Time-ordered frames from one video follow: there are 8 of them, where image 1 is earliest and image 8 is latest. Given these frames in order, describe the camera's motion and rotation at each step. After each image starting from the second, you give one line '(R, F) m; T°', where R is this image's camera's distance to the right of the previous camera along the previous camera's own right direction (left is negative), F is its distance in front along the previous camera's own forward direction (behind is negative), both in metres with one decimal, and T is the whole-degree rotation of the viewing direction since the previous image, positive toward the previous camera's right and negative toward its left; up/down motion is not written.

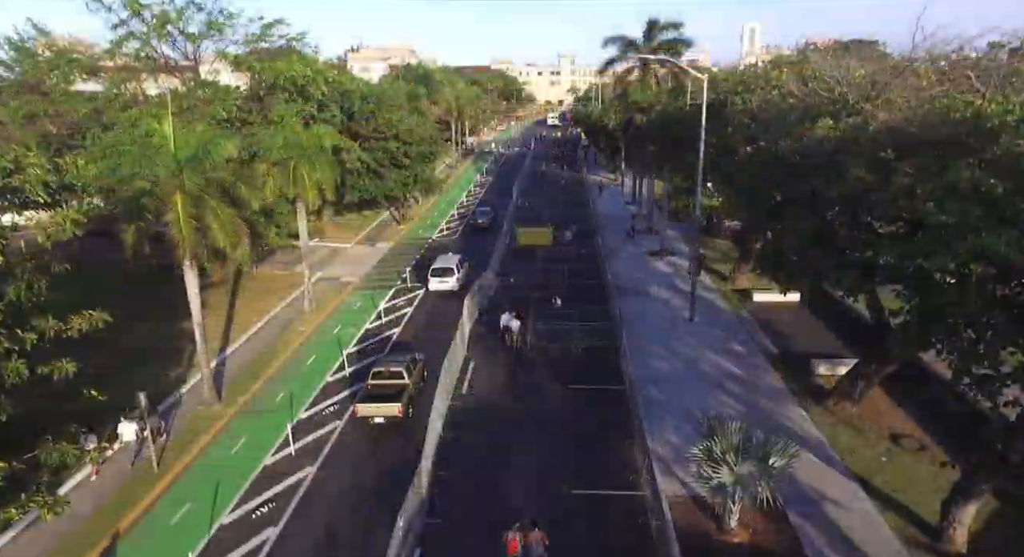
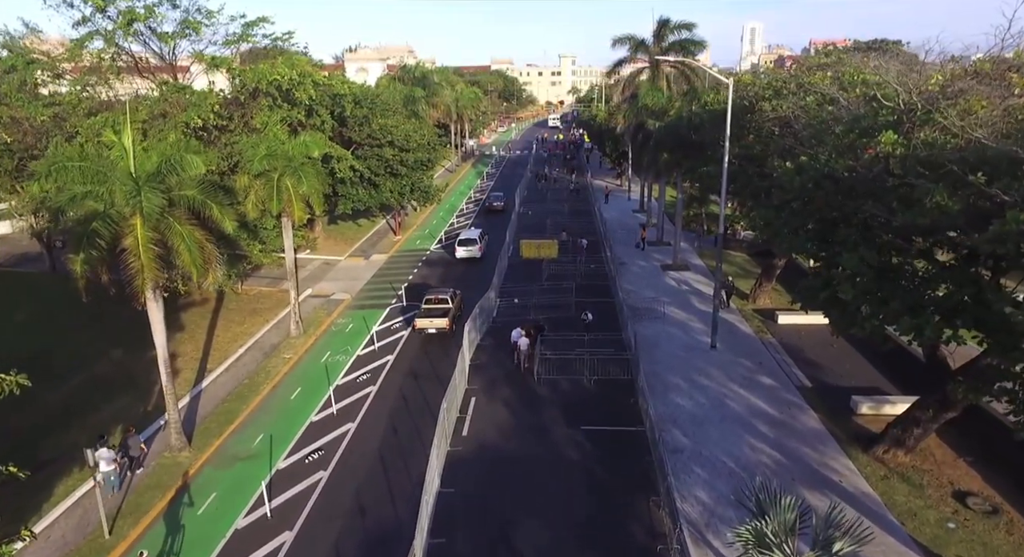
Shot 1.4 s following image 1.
(-0.2, +2.2) m; 0°
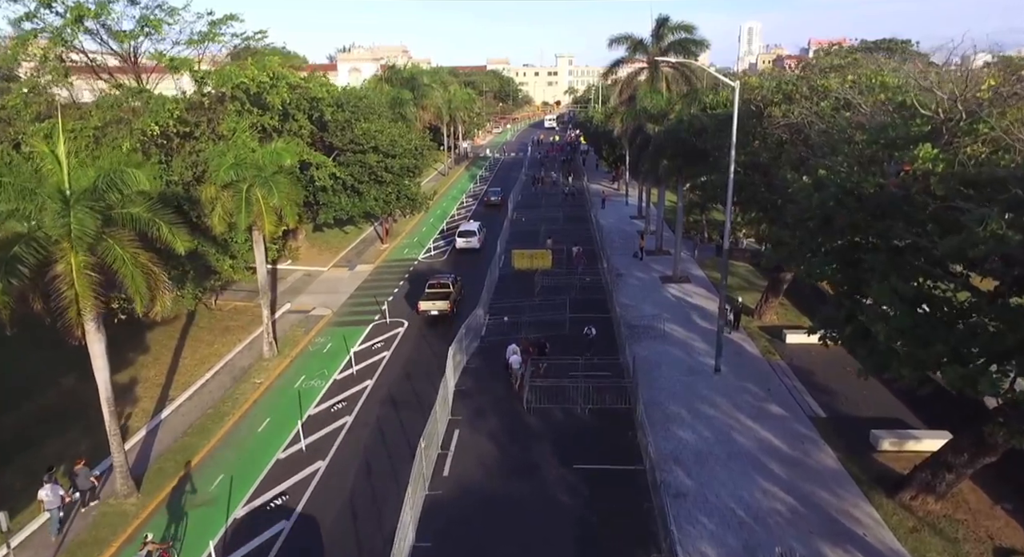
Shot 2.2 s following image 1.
(+0.3, +1.7) m; 0°
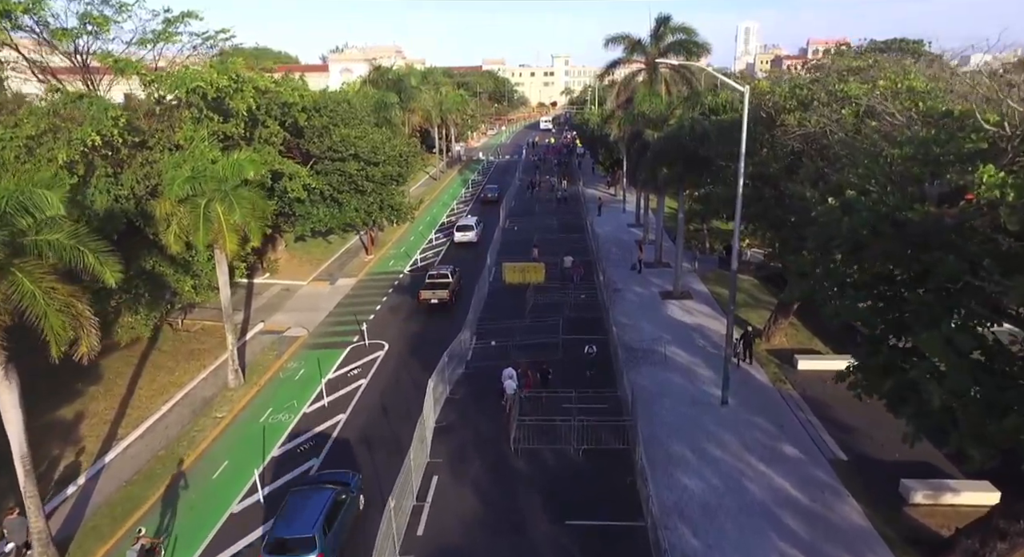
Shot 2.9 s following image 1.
(+0.3, +2.0) m; 0°
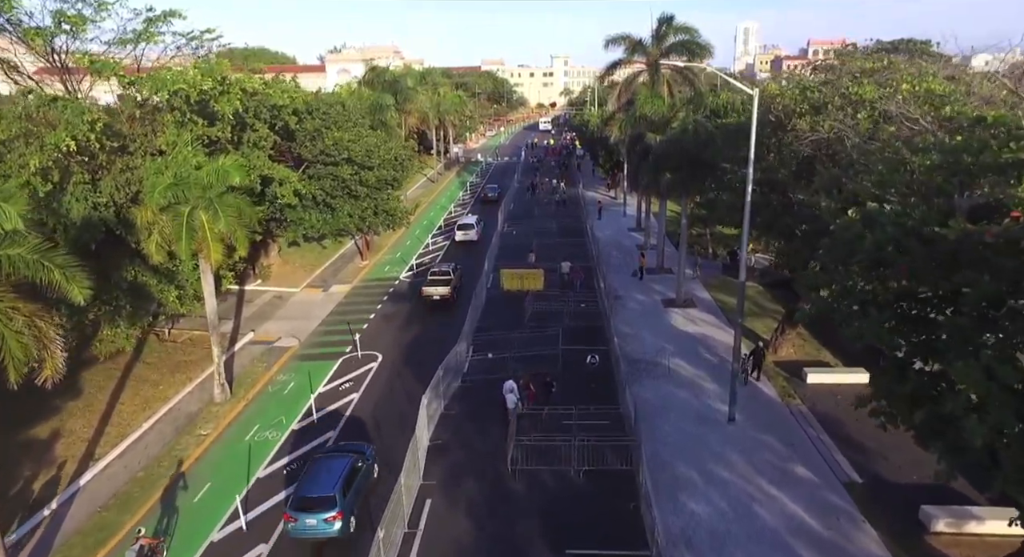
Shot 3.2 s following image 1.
(0.0, +0.9) m; 0°
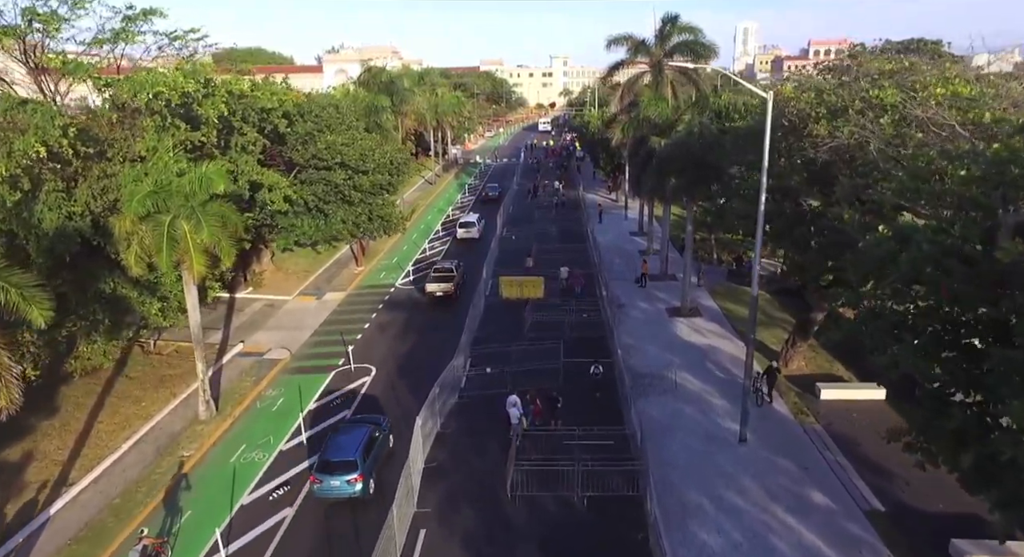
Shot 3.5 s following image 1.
(0.0, +1.0) m; 0°
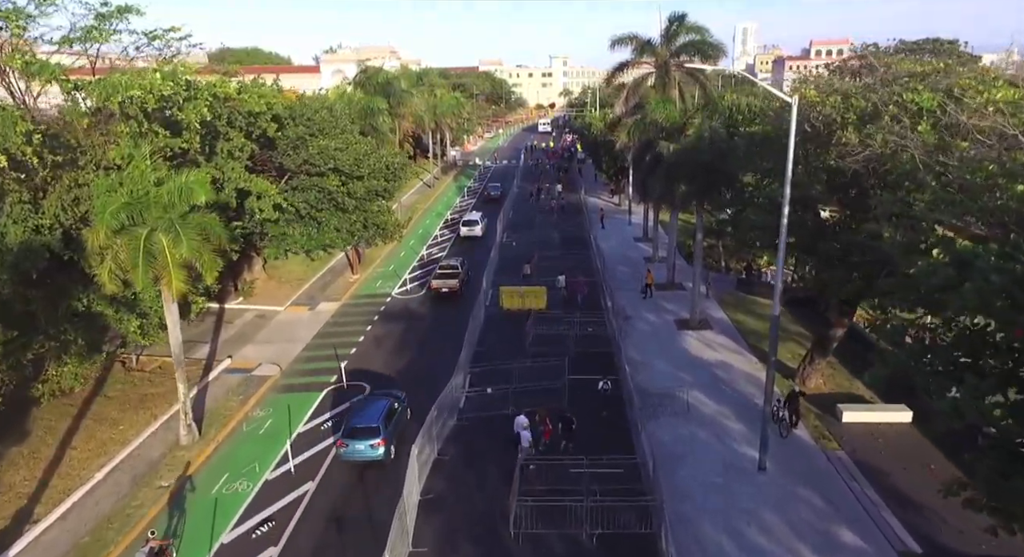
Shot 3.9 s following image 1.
(-0.1, +1.2) m; 0°
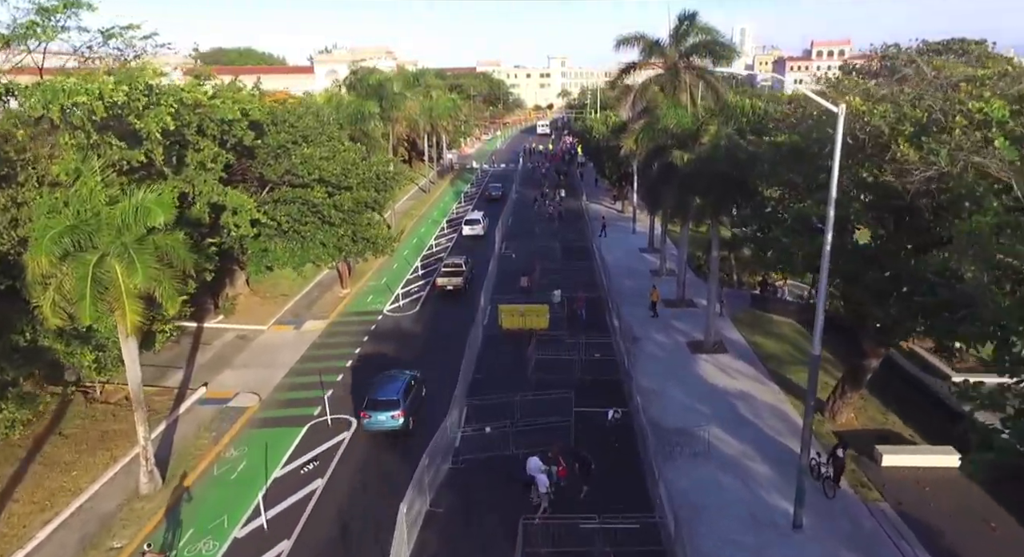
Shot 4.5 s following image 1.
(-0.1, +2.0) m; 0°
